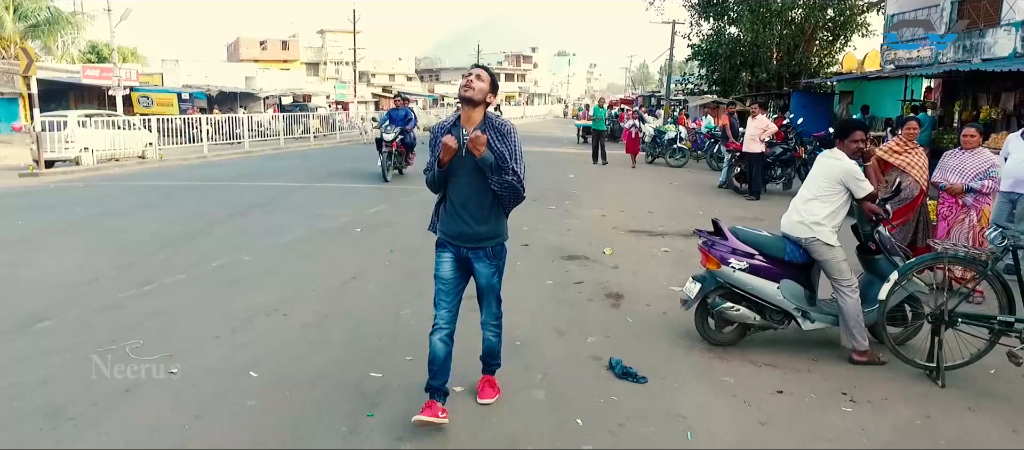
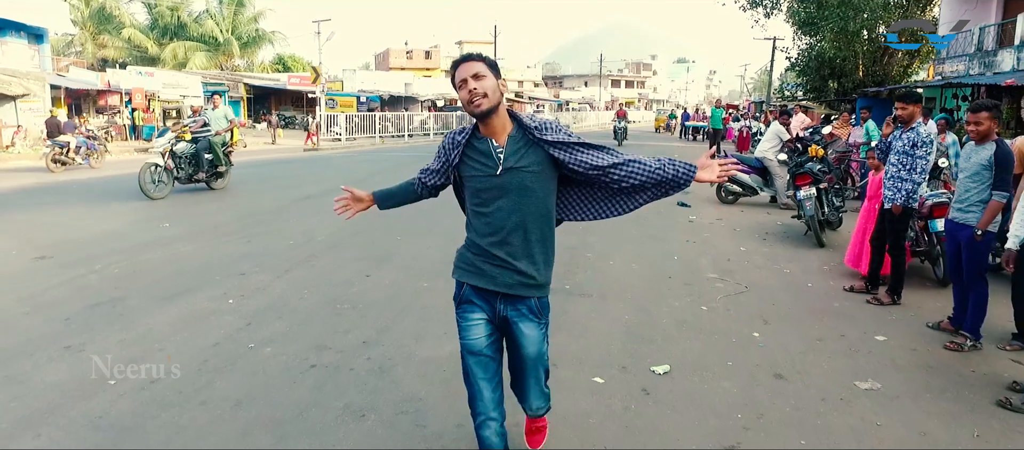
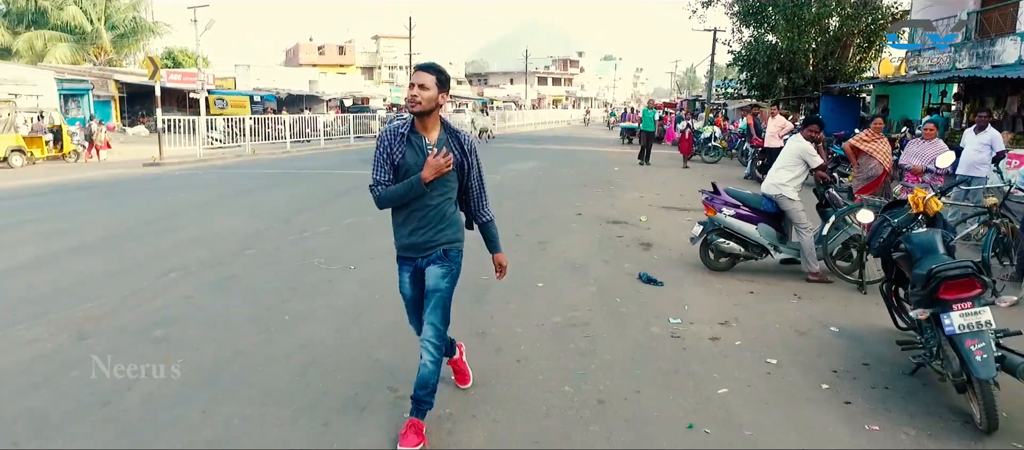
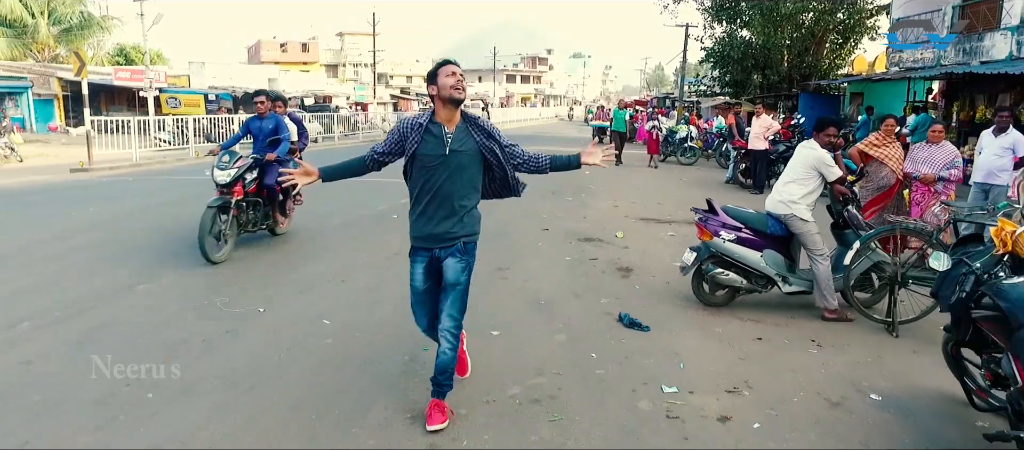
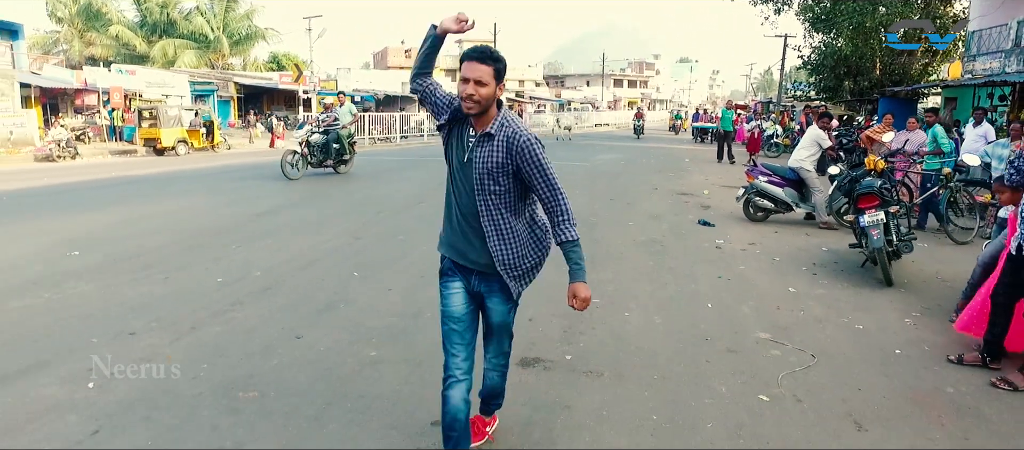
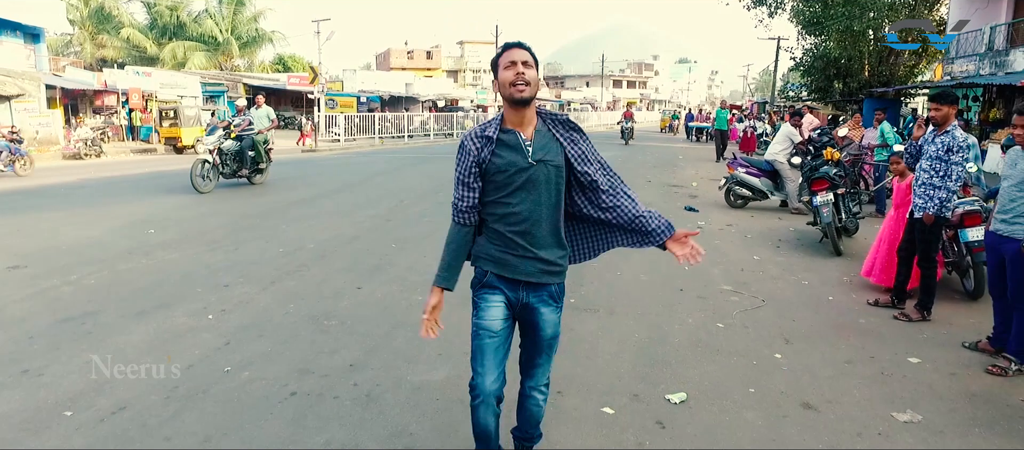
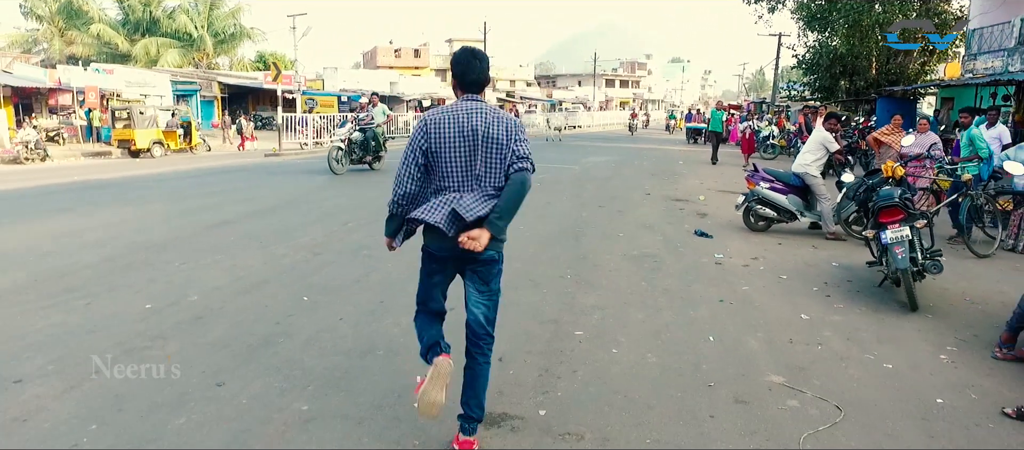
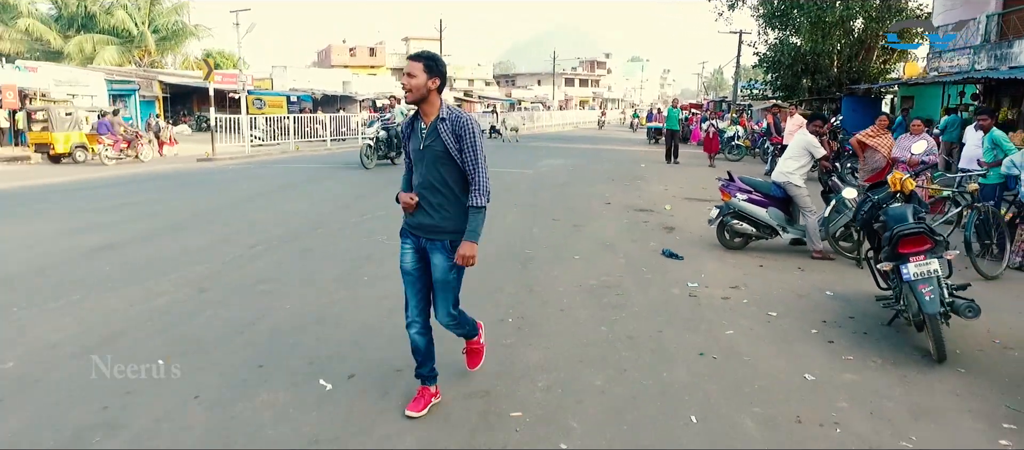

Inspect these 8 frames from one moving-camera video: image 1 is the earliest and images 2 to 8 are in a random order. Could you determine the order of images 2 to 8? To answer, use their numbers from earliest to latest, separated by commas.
4, 3, 8, 7, 5, 6, 2
